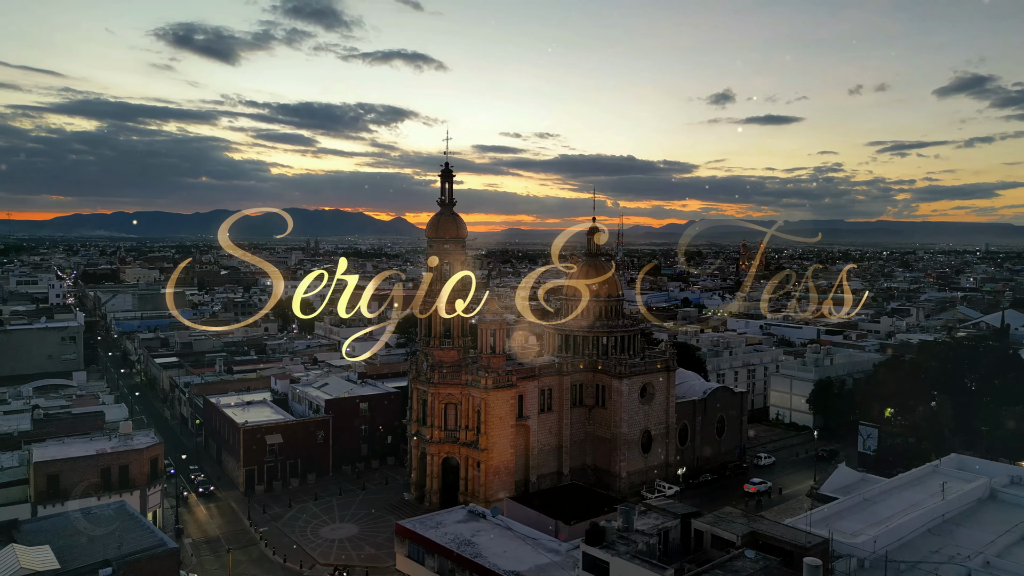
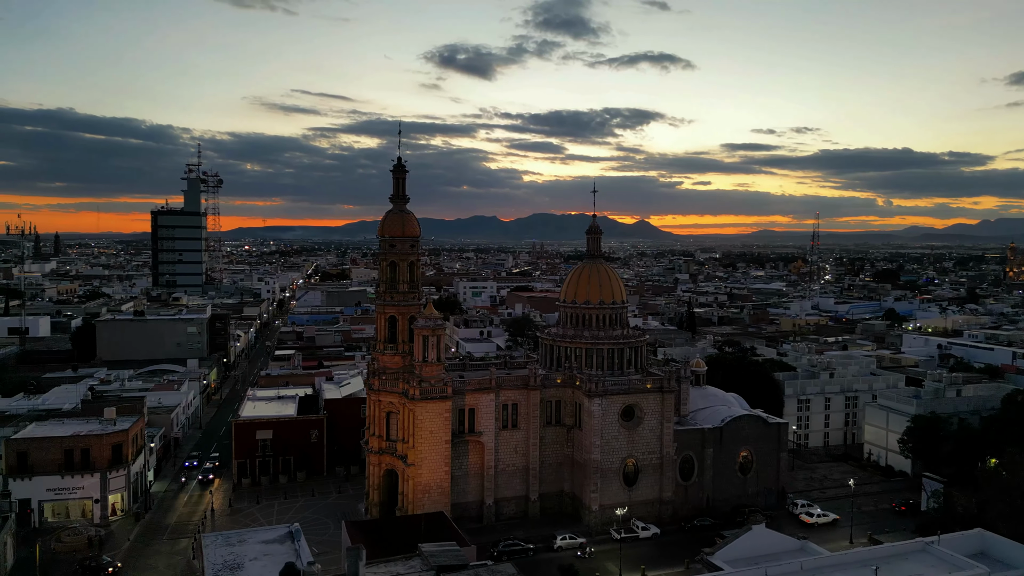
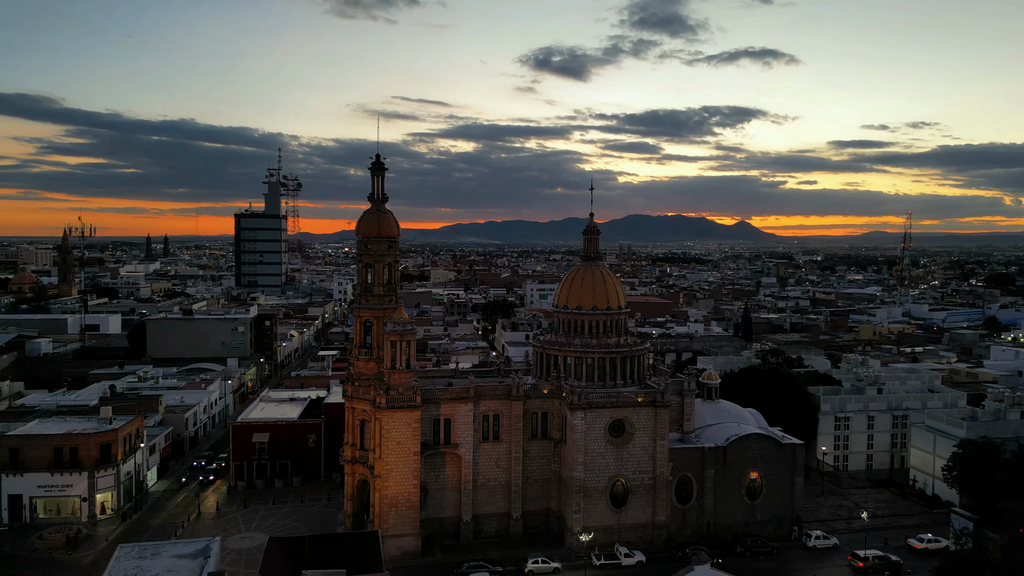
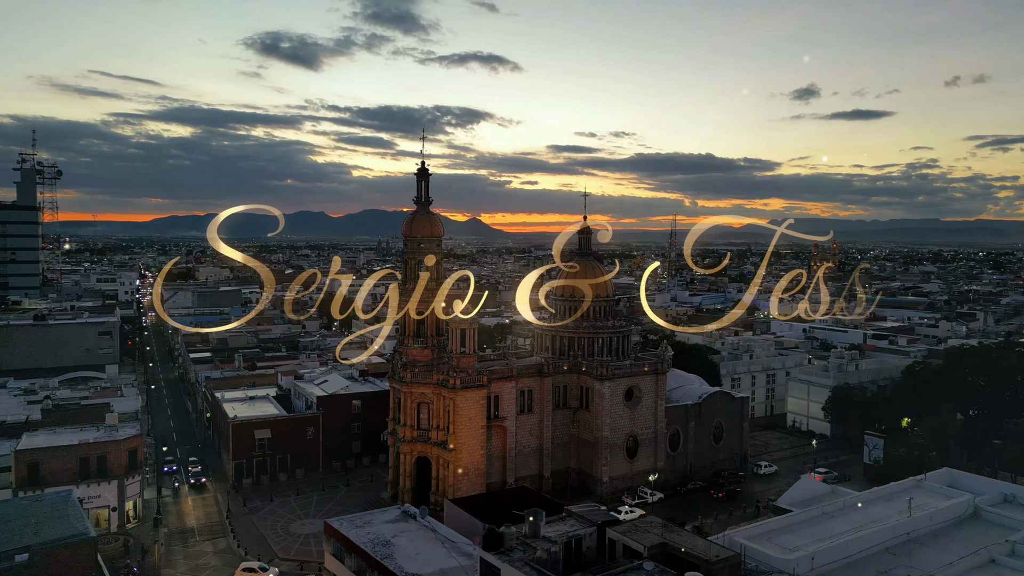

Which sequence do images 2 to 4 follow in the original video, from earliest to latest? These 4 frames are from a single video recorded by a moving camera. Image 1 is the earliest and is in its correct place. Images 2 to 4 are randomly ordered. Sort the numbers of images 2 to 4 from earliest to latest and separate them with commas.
4, 2, 3
